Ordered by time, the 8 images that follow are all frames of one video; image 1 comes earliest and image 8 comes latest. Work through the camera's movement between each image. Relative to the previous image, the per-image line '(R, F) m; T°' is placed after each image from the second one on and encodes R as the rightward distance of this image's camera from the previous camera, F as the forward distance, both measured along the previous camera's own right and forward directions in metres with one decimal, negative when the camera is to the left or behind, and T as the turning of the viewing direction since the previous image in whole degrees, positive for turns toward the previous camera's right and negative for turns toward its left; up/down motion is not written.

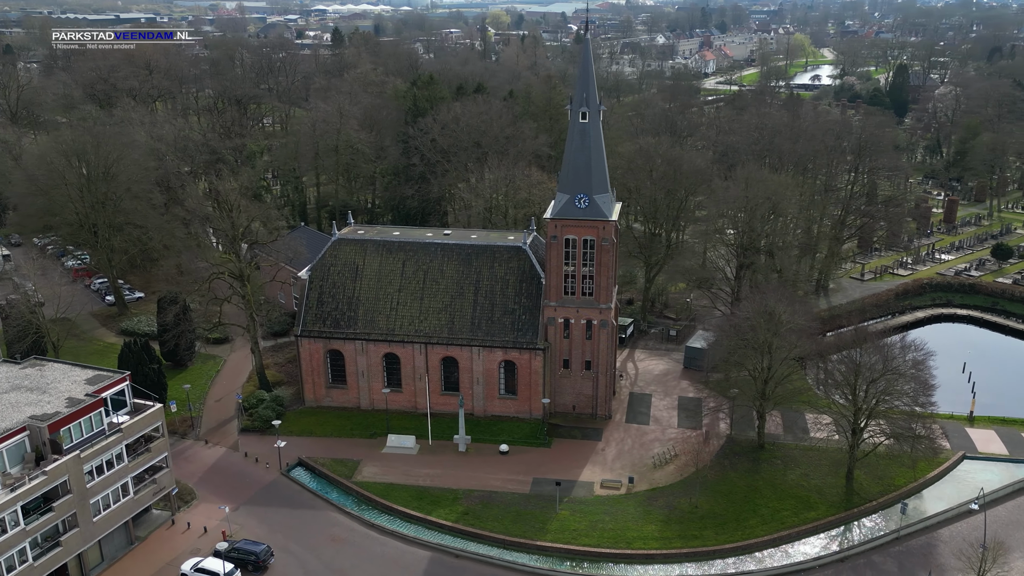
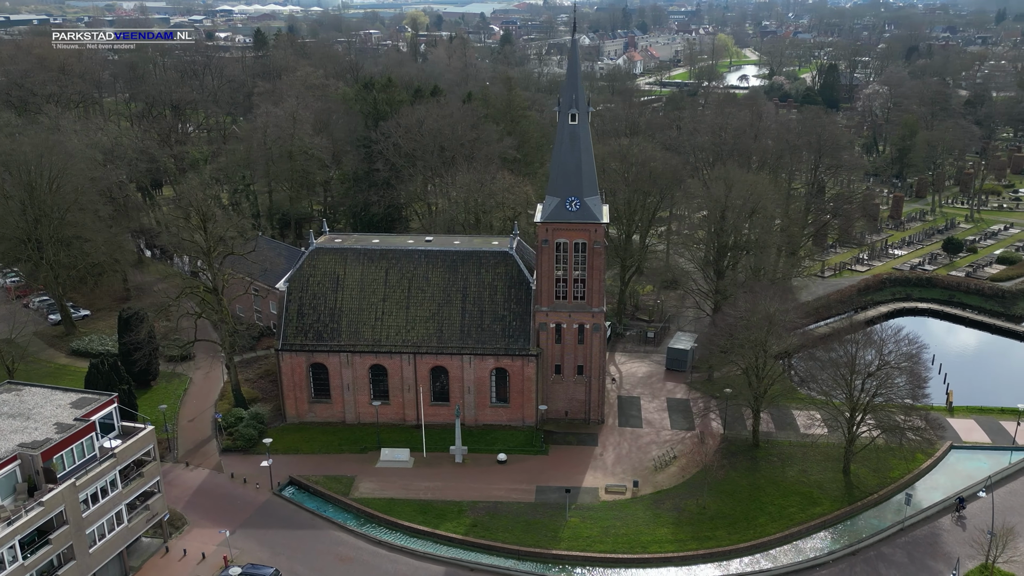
(-4.4, +0.6) m; +6°
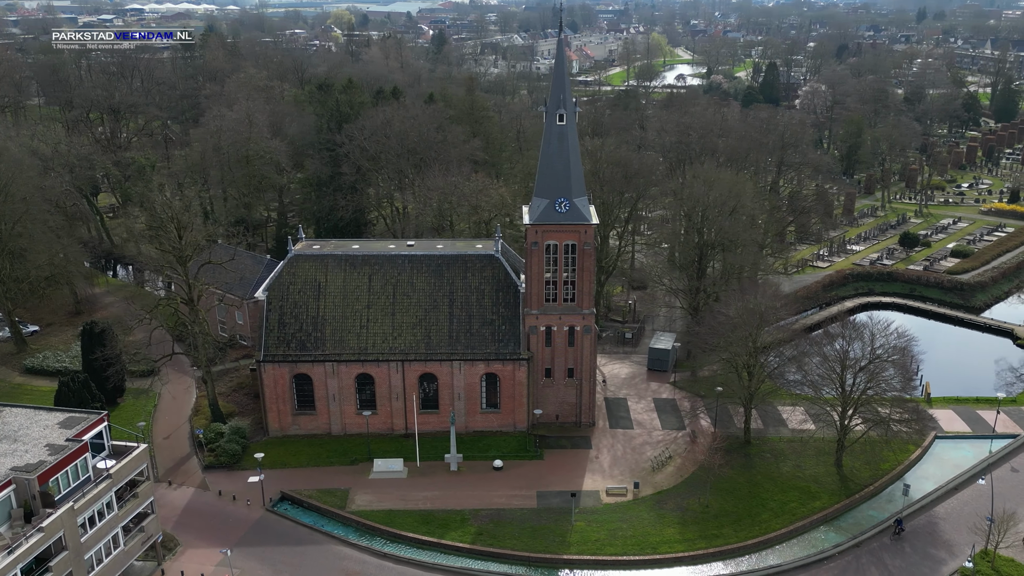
(-3.7, +0.5) m; +5°
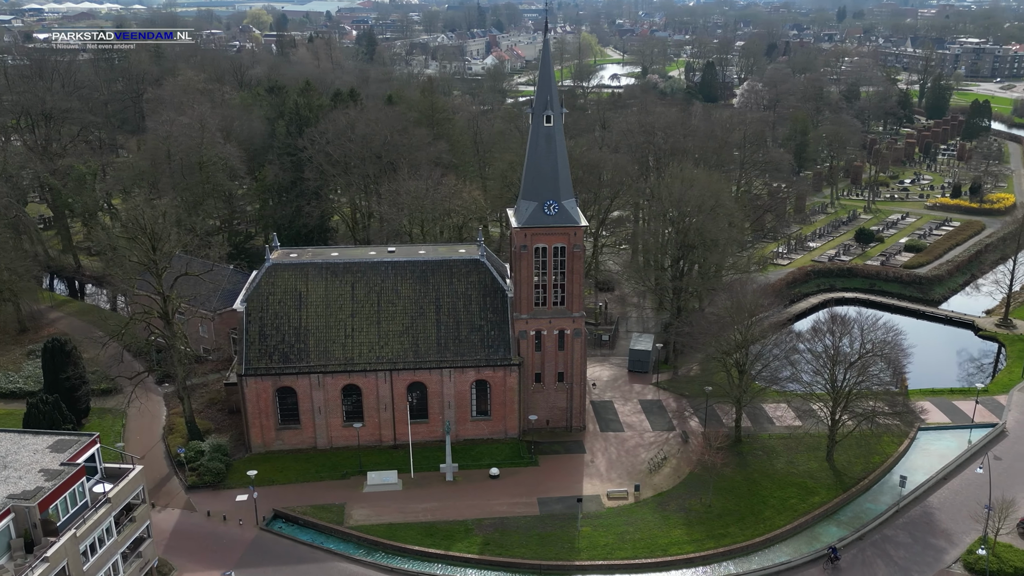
(-3.9, +0.7) m; +5°
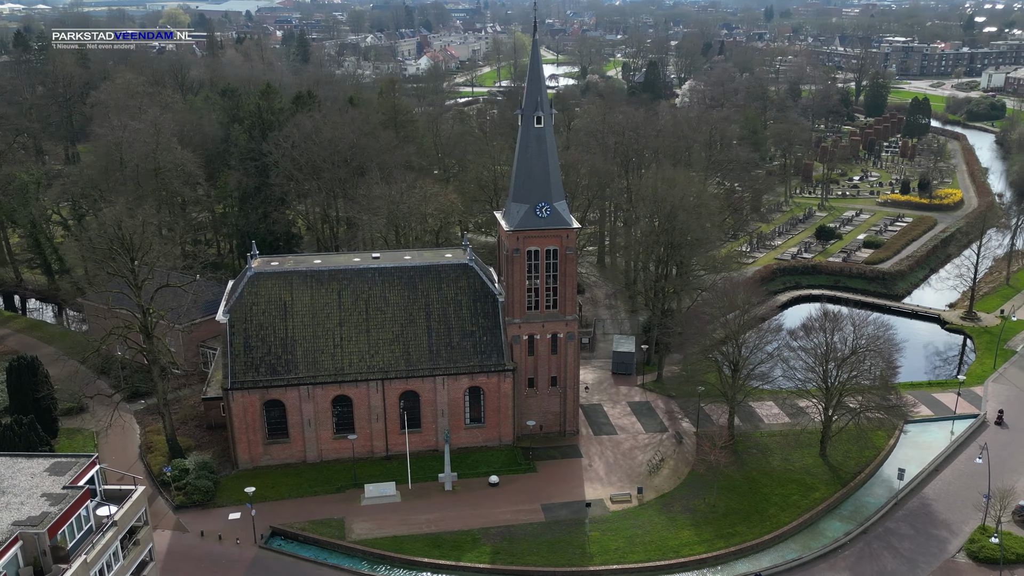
(-3.8, +0.7) m; +5°
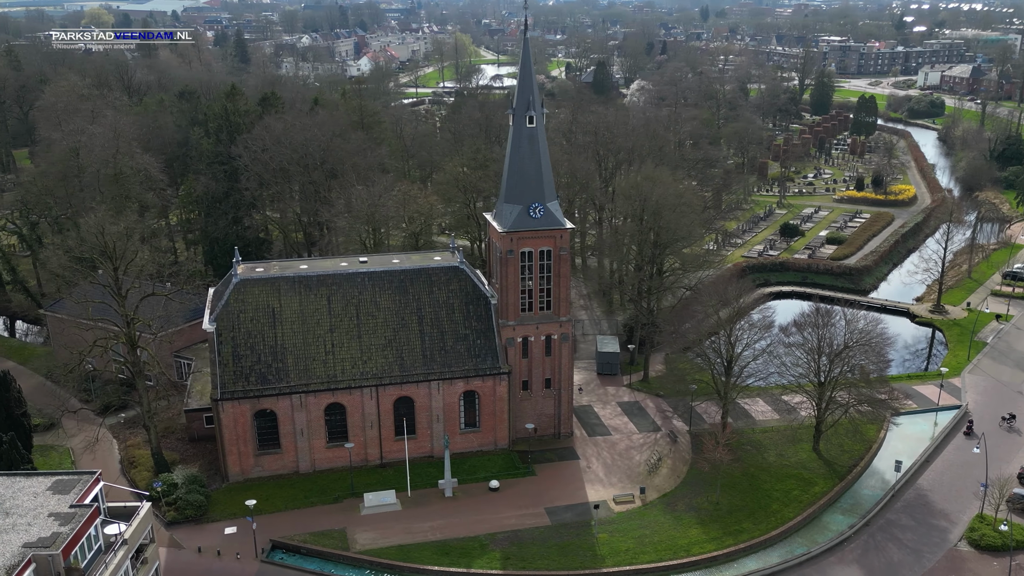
(-3.4, +0.6) m; +4°
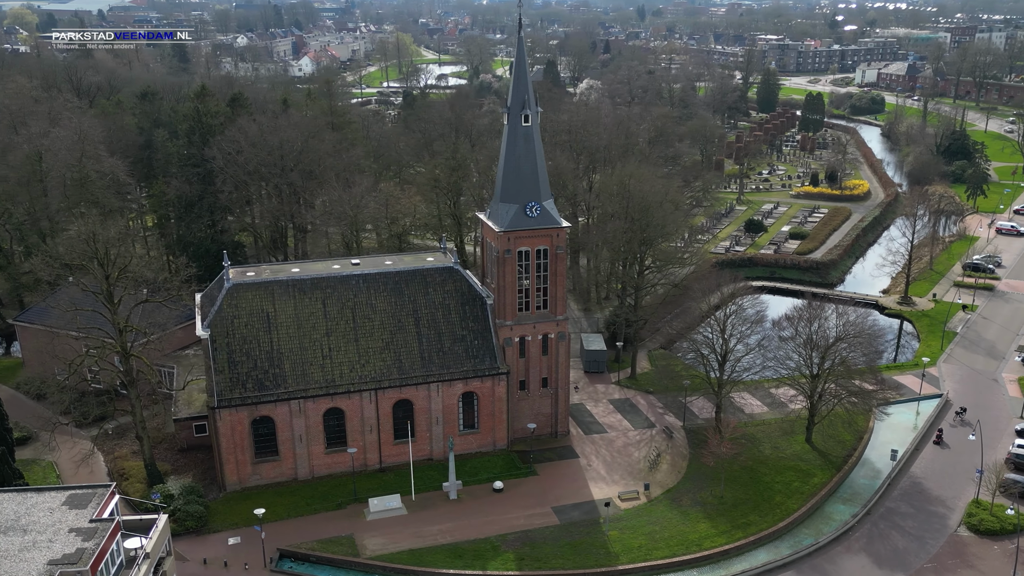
(-3.5, +0.3) m; +4°
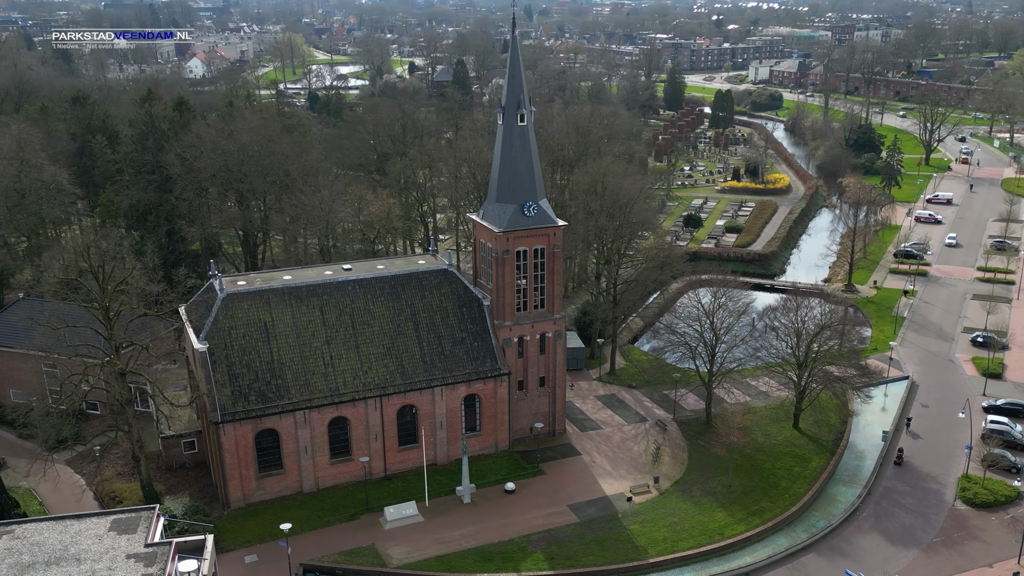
(-6.5, +0.7) m; +8°
